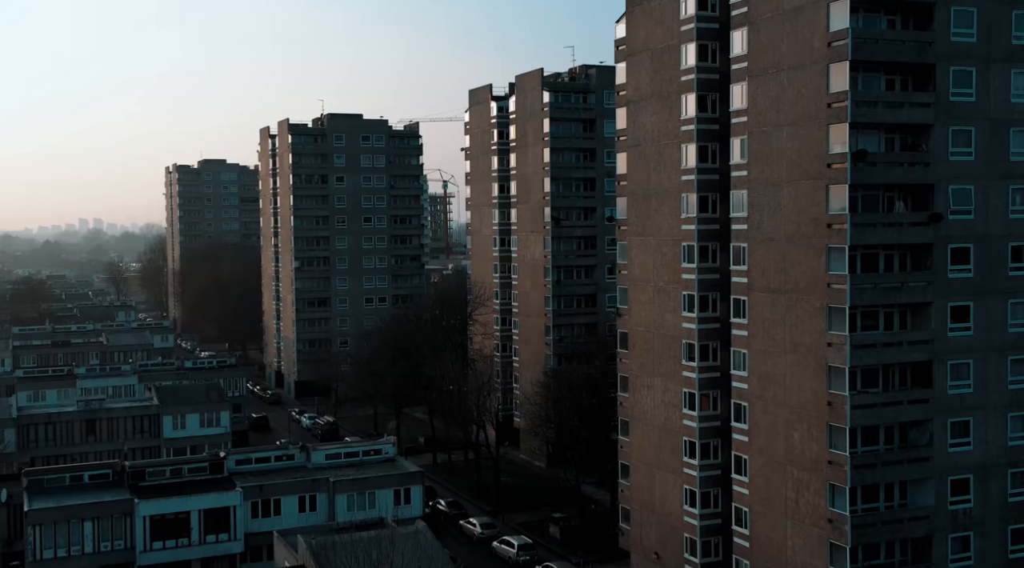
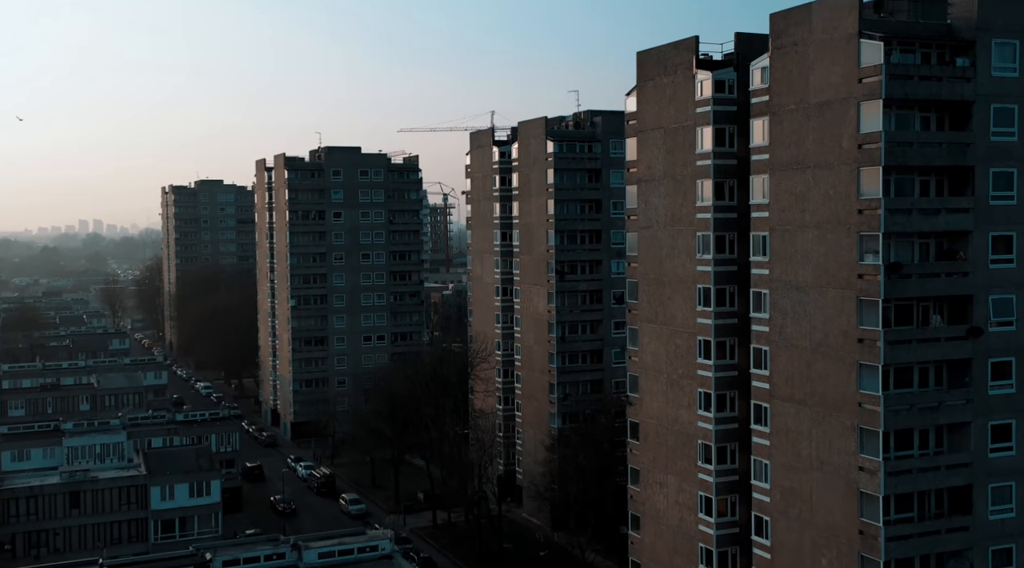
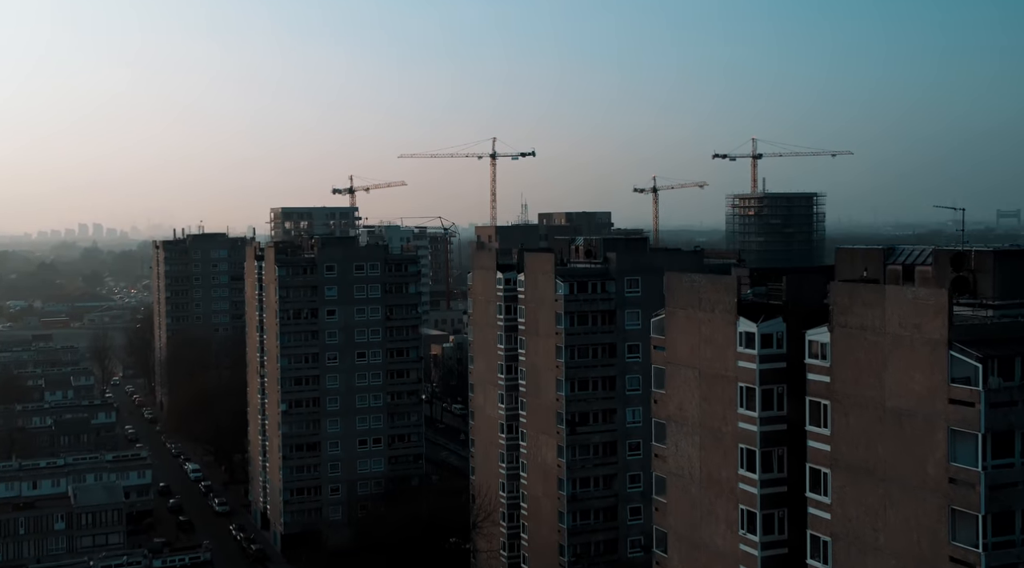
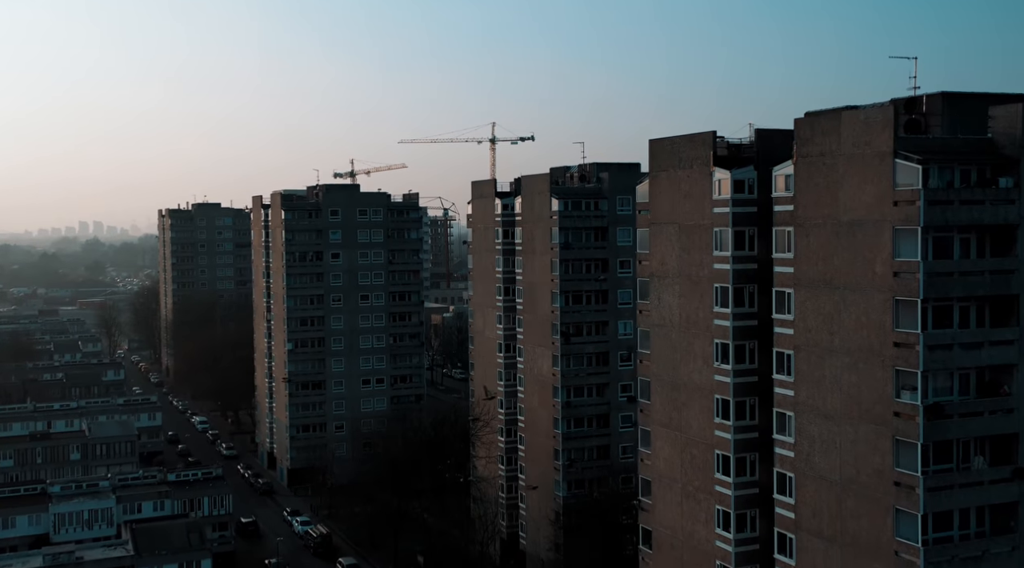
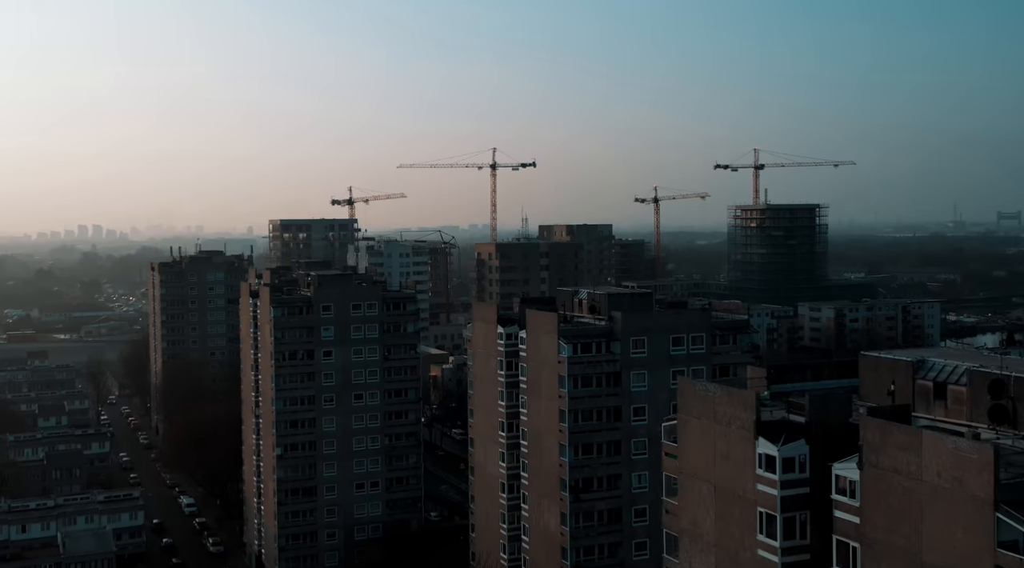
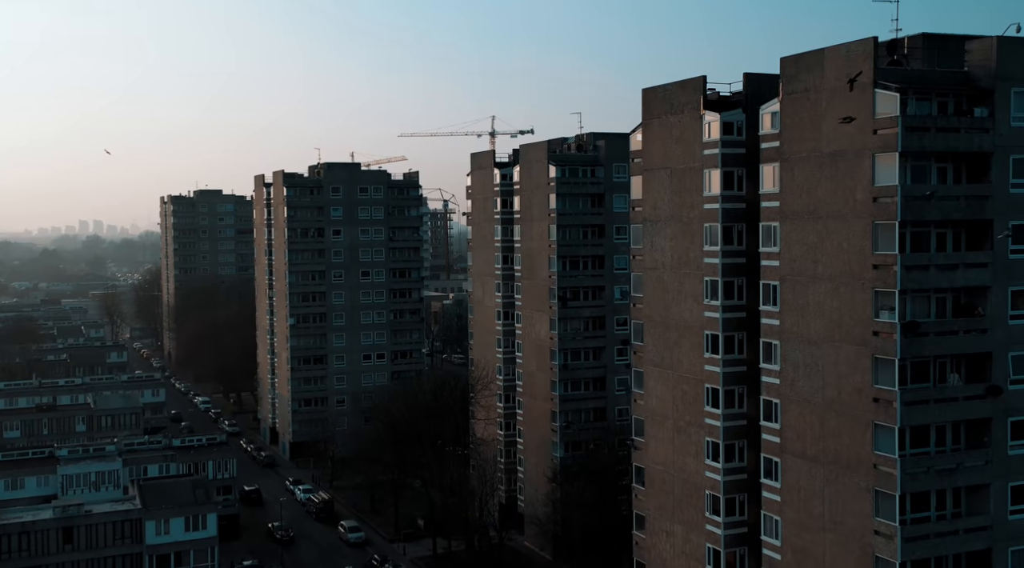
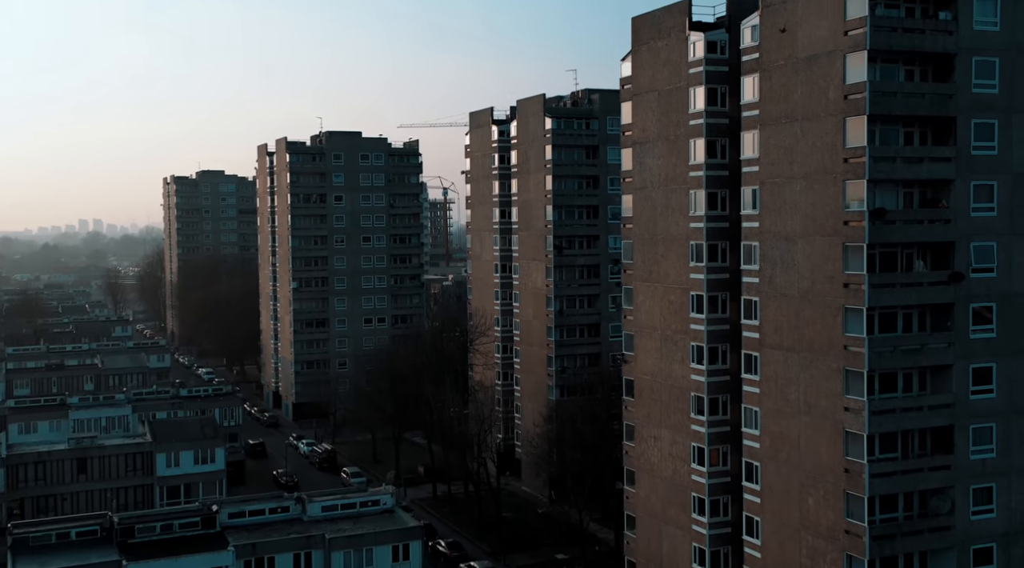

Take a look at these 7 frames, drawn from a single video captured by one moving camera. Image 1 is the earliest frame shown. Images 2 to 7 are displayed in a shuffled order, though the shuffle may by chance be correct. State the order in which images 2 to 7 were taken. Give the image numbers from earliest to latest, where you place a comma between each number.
7, 2, 6, 4, 3, 5
